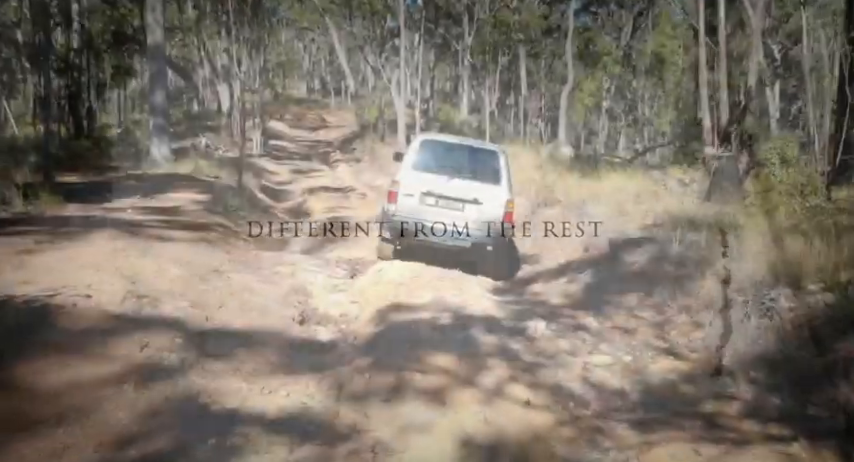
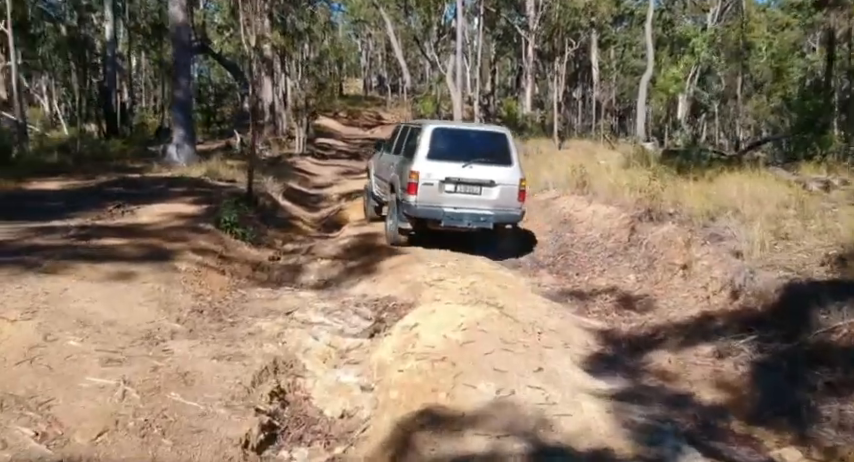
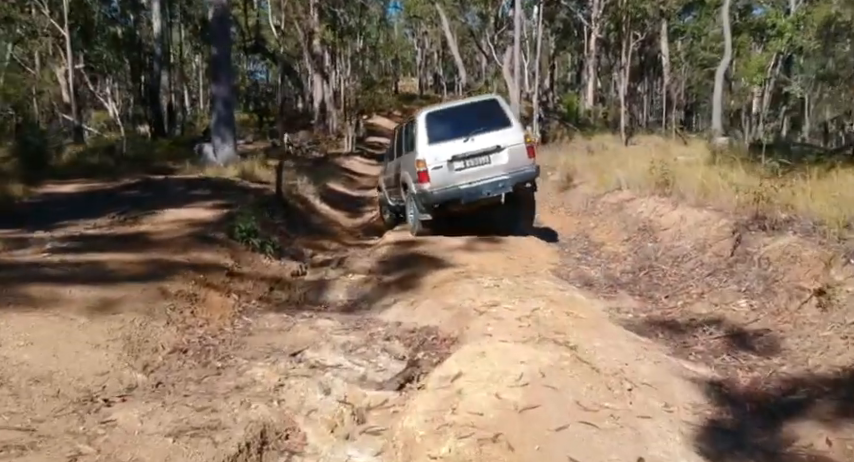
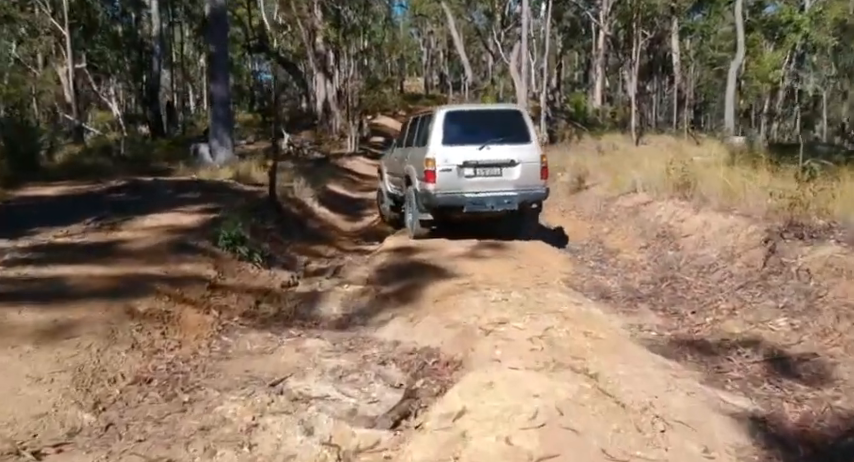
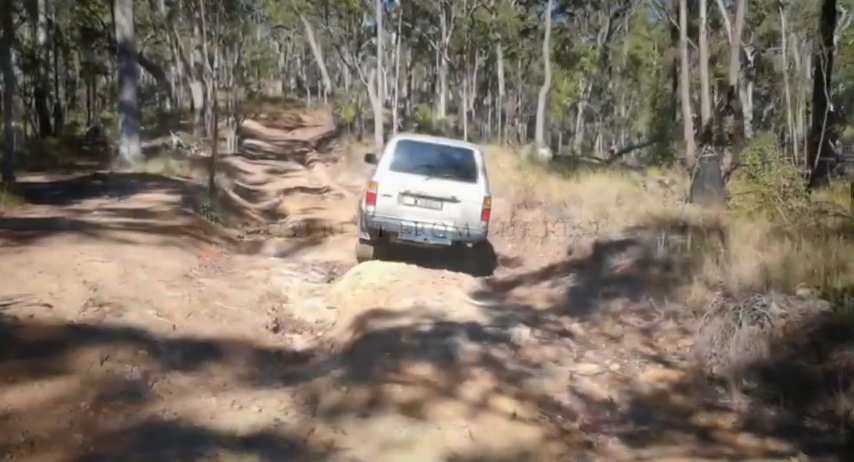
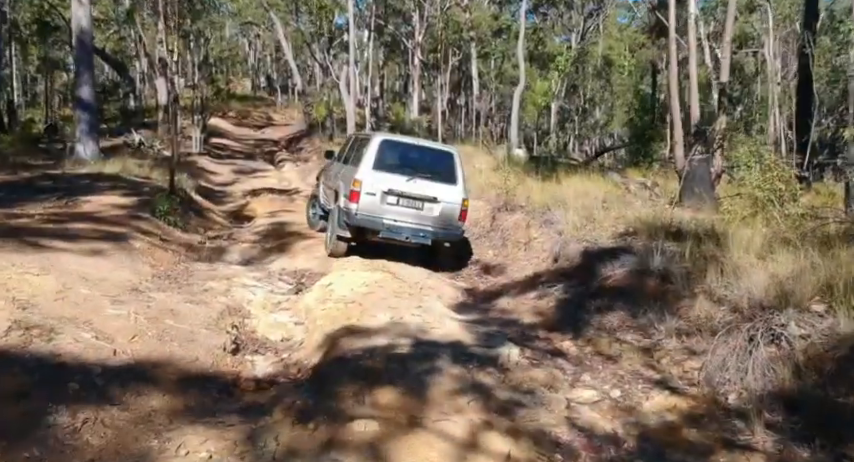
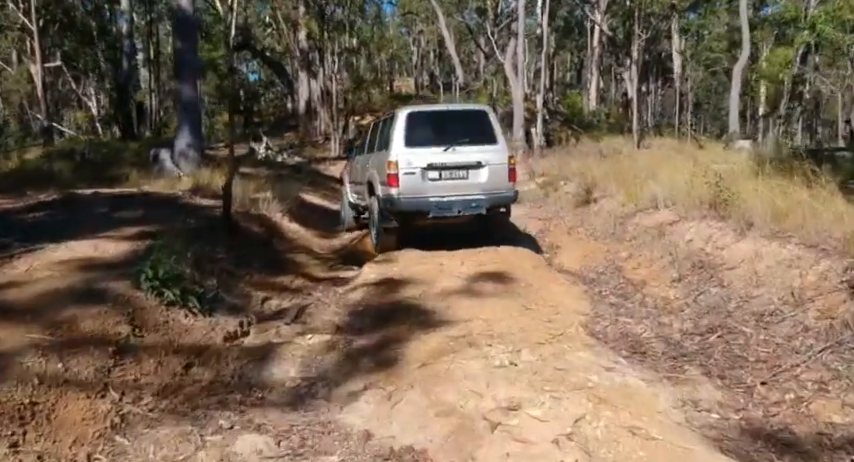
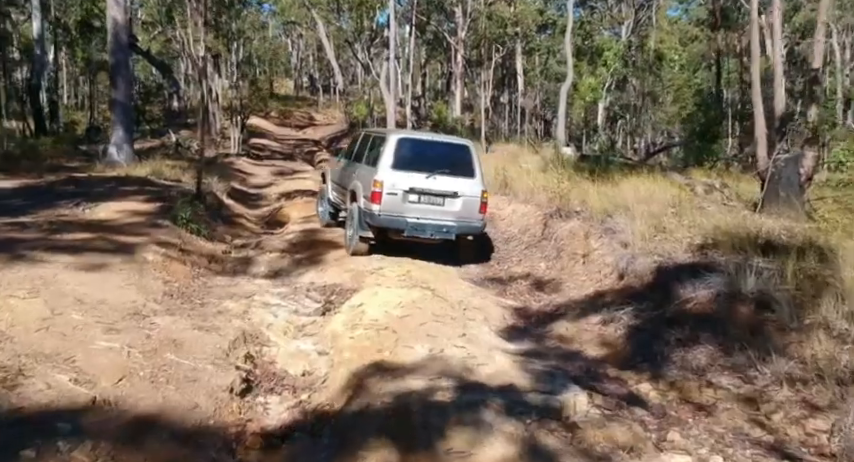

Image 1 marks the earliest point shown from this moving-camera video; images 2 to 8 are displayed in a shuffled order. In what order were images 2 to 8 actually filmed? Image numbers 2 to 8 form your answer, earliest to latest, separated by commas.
5, 6, 8, 2, 3, 4, 7
